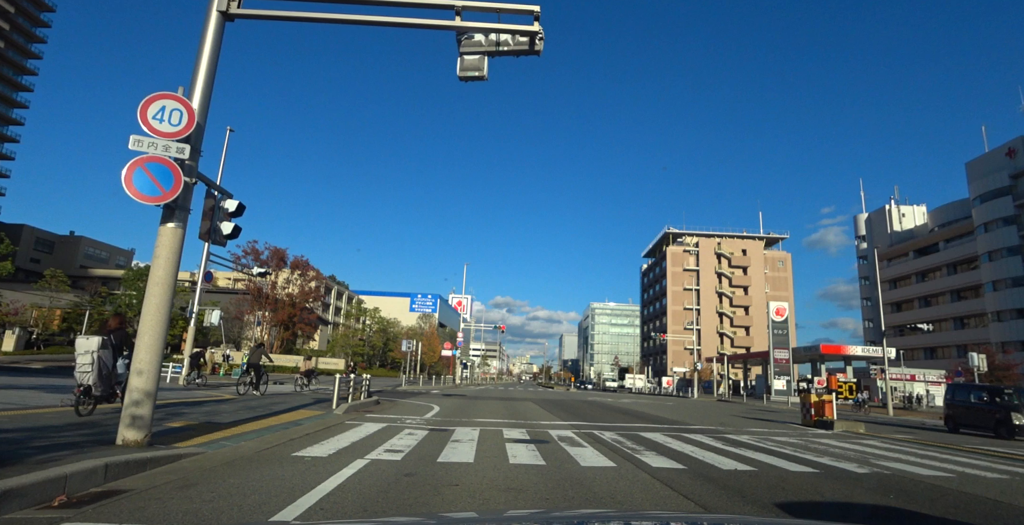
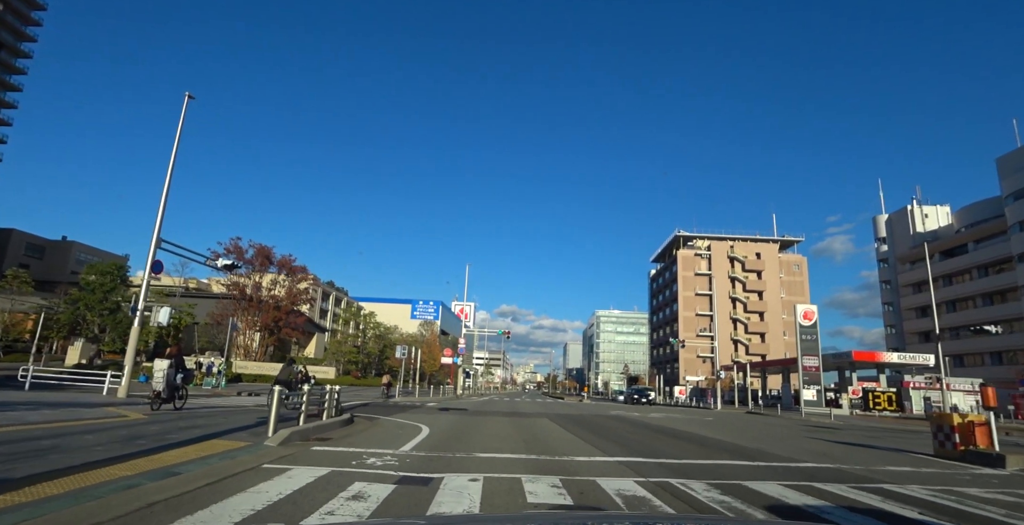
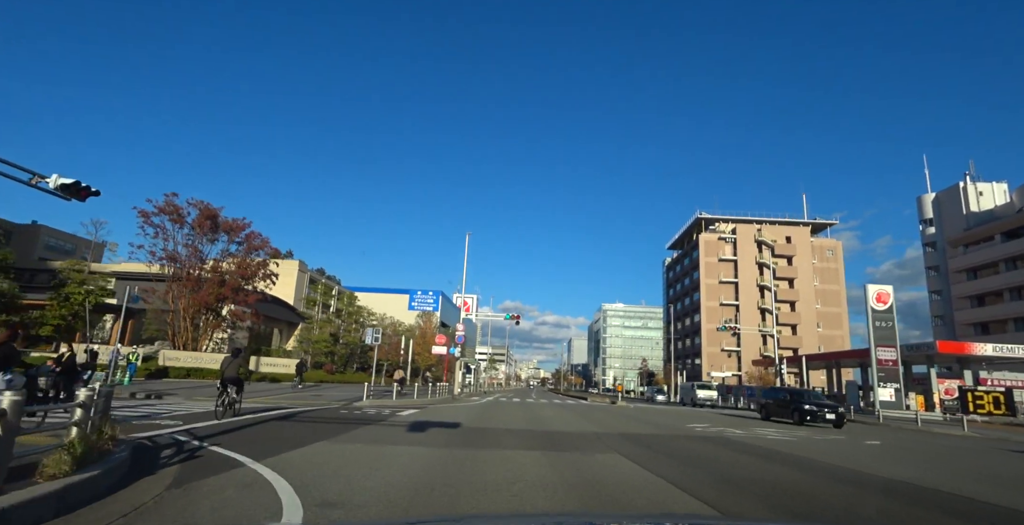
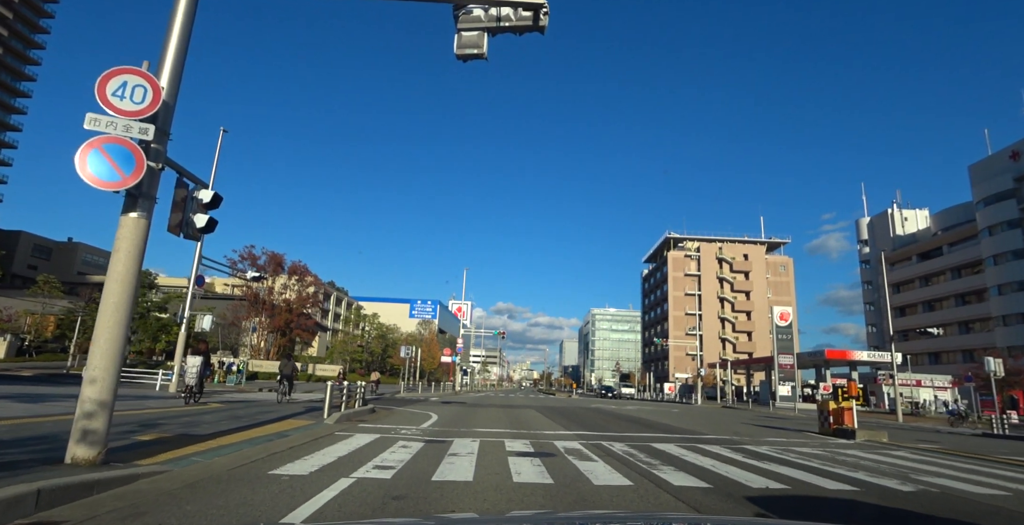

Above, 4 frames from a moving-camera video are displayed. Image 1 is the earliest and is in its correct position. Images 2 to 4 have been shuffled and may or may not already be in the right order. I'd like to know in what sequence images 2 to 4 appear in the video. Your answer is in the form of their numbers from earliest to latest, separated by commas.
4, 2, 3
